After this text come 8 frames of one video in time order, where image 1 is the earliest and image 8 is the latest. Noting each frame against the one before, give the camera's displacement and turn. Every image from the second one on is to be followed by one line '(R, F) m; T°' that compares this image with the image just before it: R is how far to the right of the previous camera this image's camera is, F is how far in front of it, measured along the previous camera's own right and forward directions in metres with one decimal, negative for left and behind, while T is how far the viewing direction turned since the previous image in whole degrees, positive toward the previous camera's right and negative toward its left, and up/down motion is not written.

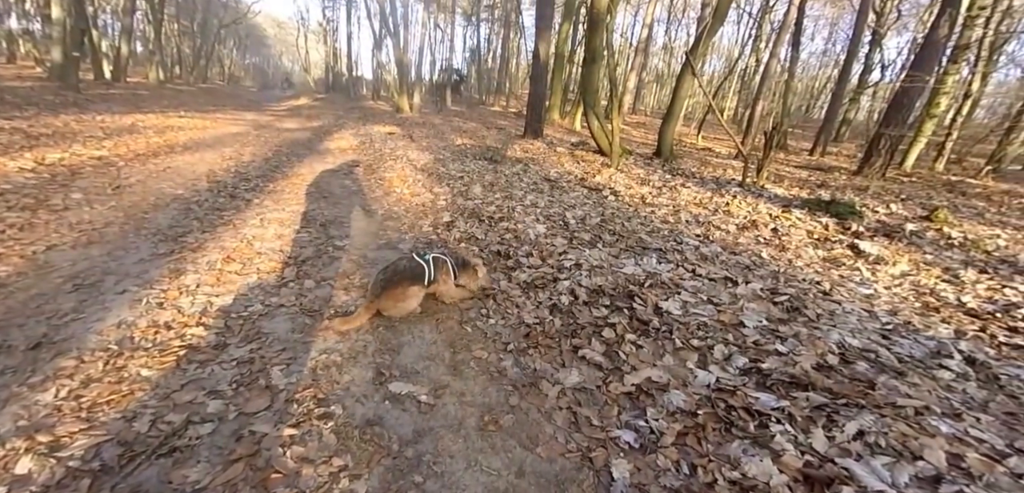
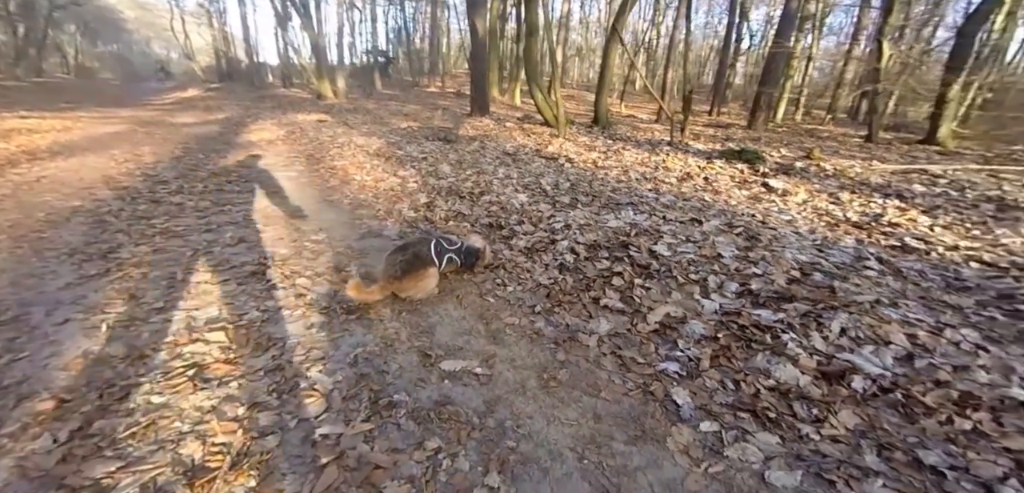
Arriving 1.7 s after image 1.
(-0.9, +0.1) m; +12°
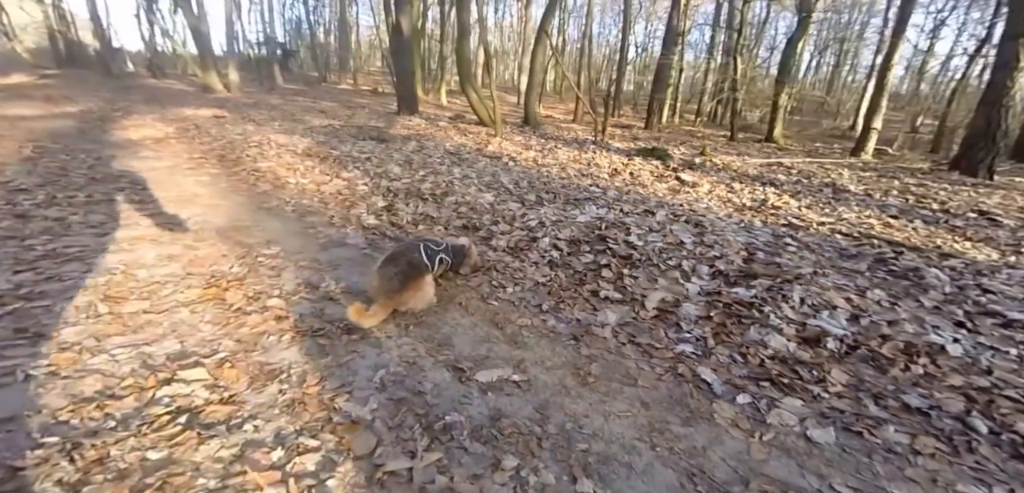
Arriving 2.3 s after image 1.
(-1.0, +0.2) m; +15°
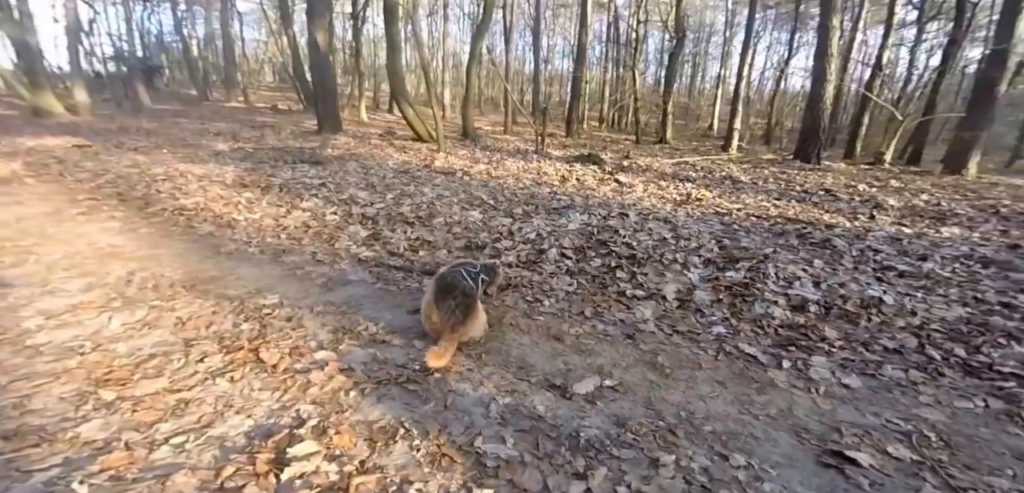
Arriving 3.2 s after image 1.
(-1.3, +0.2) m; +16°
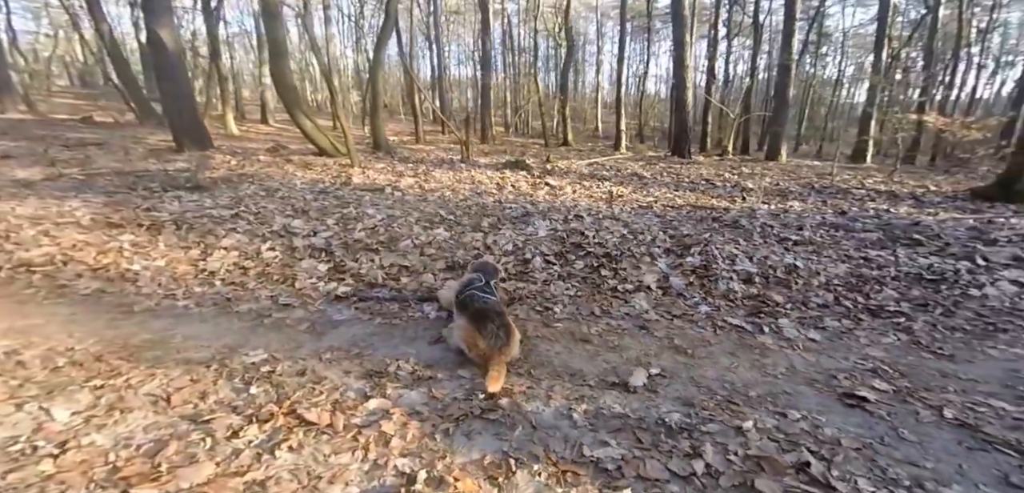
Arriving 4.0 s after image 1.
(-1.2, +0.1) m; +16°
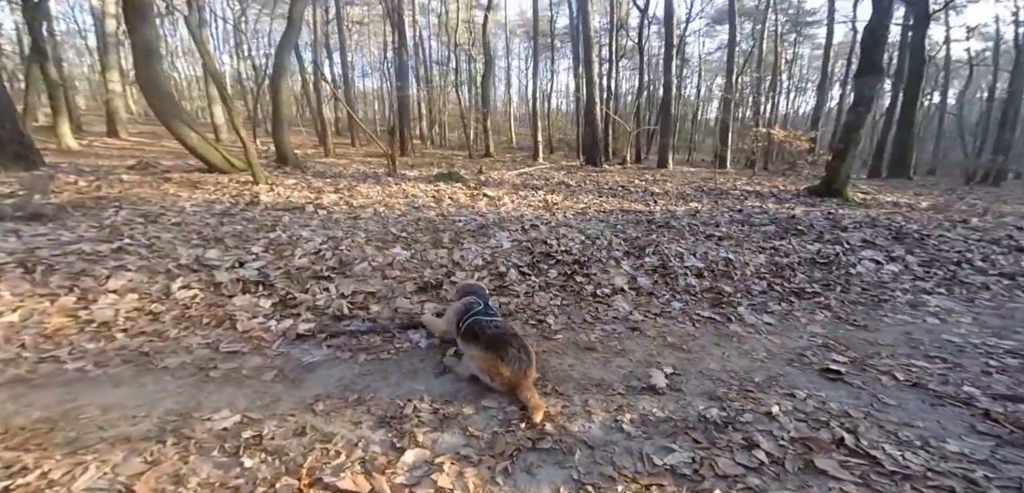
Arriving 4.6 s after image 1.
(-0.9, +0.3) m; +15°
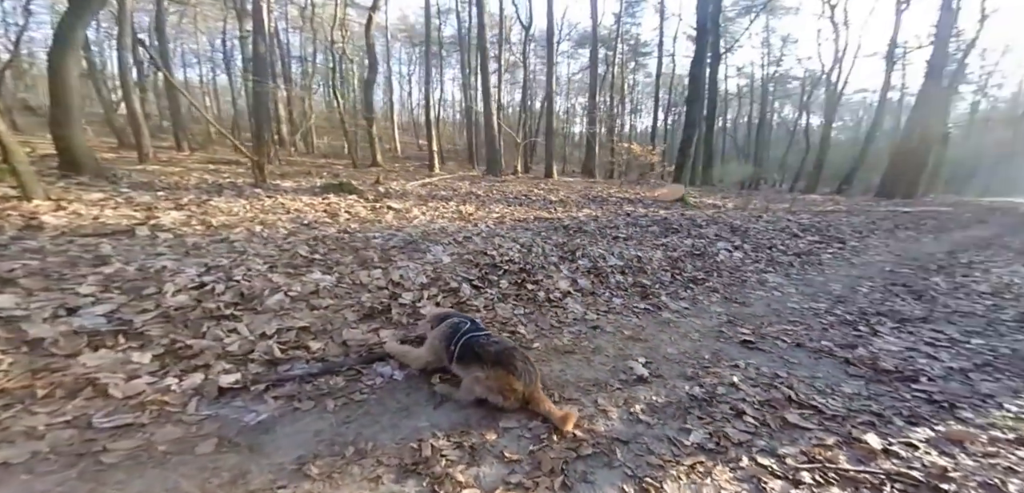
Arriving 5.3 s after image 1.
(-1.1, +0.3) m; +21°
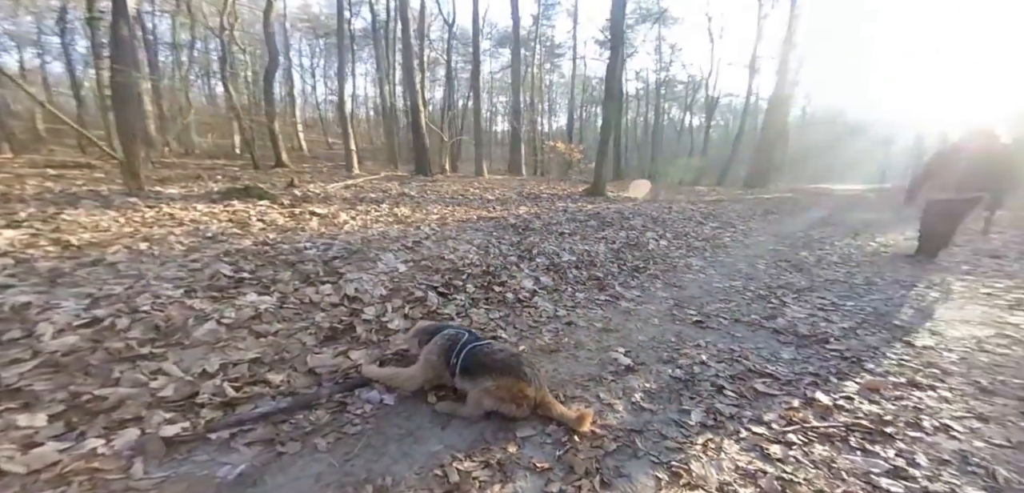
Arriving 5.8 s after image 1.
(-0.6, +0.2) m; +12°
